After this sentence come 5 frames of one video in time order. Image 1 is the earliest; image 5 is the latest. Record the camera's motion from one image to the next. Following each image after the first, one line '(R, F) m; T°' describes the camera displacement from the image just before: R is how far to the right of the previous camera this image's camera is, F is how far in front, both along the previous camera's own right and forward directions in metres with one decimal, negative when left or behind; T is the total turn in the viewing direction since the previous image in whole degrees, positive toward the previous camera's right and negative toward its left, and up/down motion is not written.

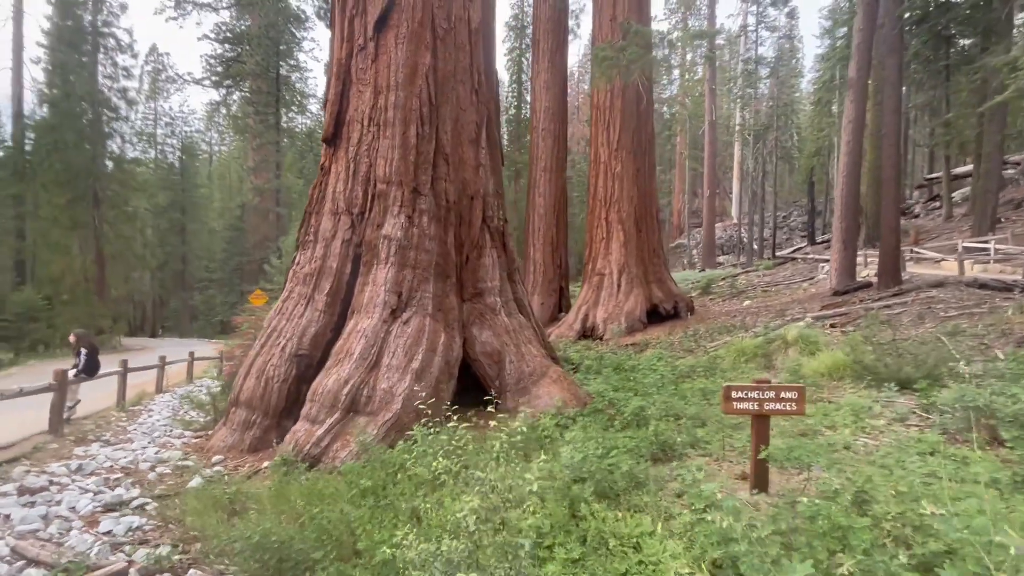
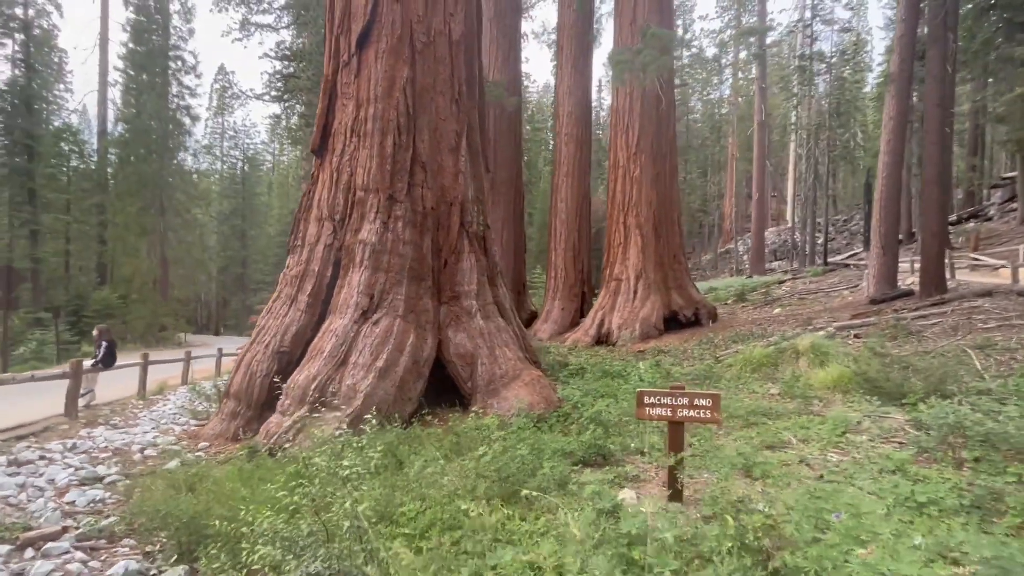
(+0.9, -0.1) m; -6°
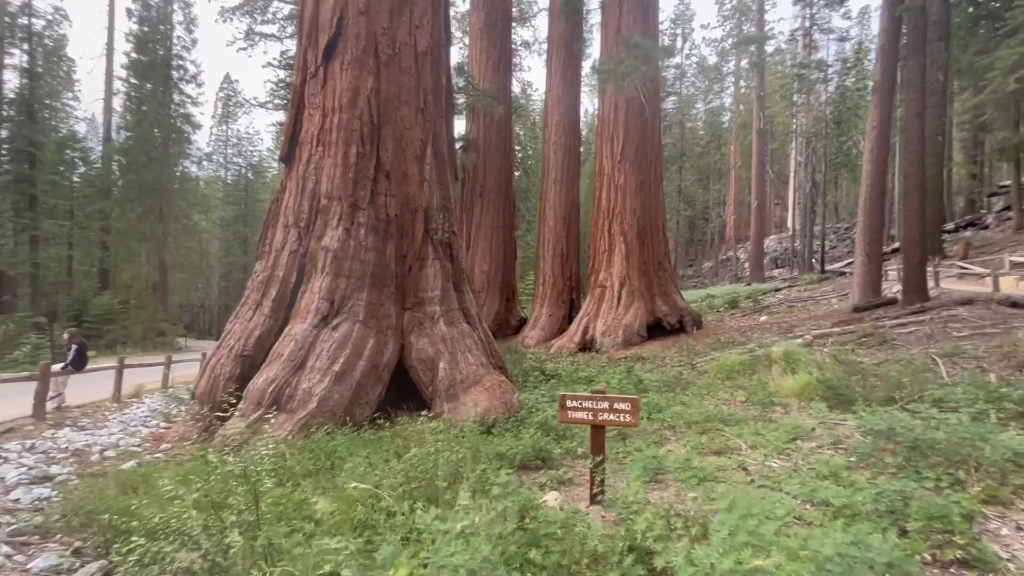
(+0.5, -0.1) m; -1°
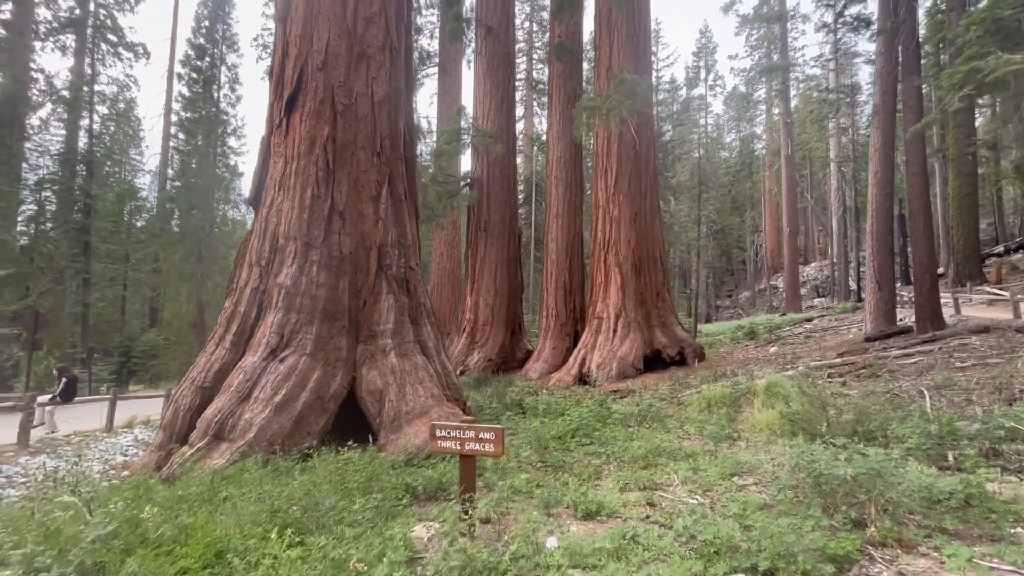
(+1.1, -0.1) m; -5°
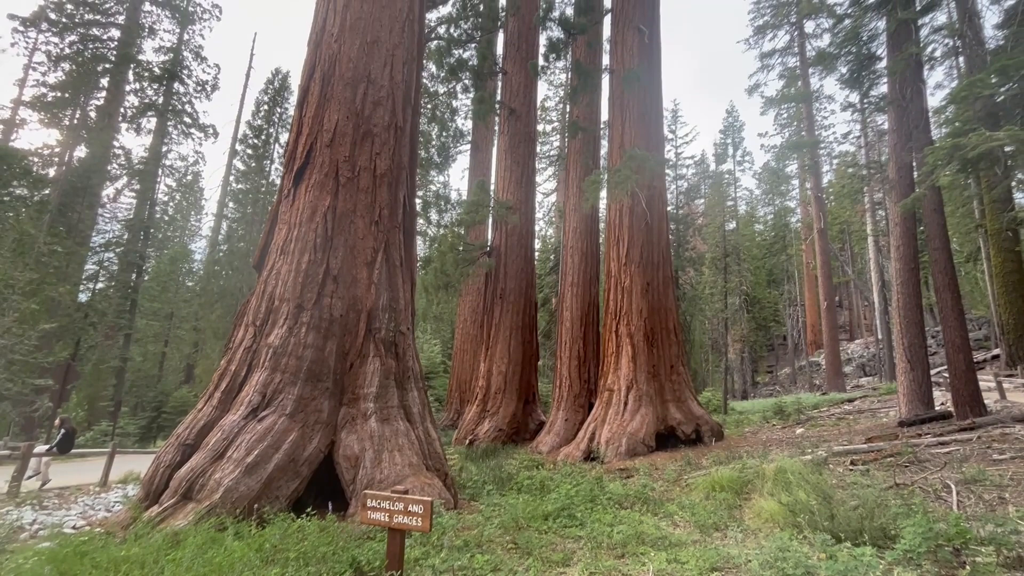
(+0.6, 0.0) m; -4°
